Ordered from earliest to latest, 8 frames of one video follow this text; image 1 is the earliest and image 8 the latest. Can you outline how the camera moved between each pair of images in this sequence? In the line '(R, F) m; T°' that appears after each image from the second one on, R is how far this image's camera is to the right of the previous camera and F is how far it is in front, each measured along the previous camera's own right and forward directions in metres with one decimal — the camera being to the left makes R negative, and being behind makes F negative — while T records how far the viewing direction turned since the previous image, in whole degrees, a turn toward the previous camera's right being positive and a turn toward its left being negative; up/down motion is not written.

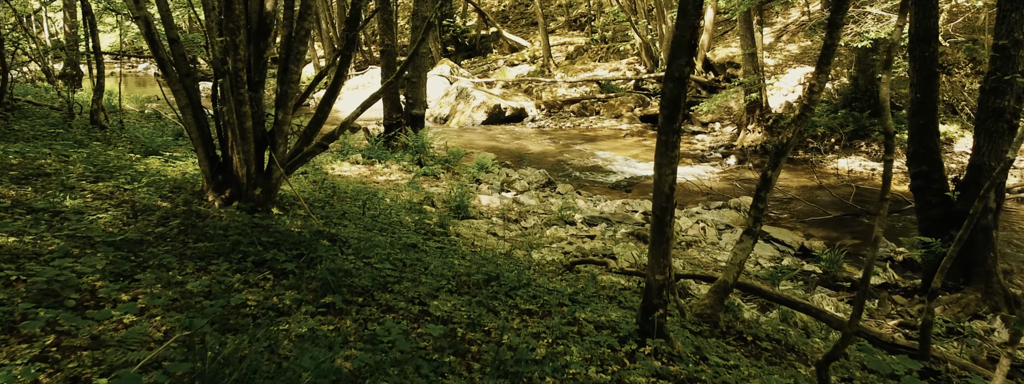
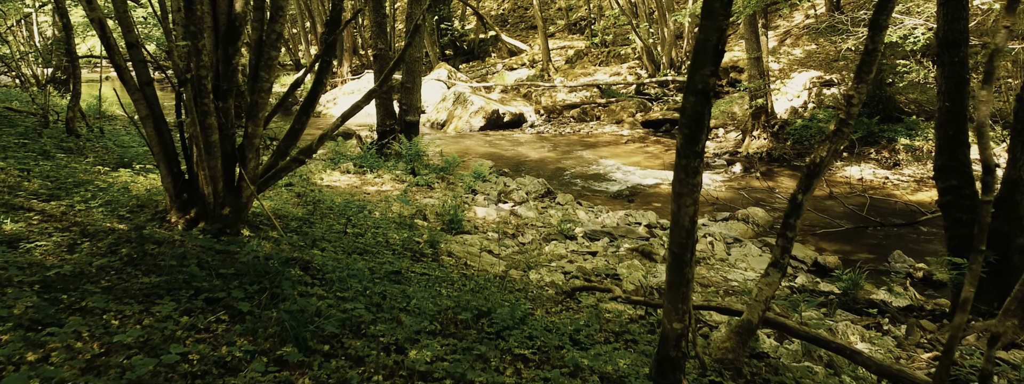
(0.0, +0.4) m; 0°
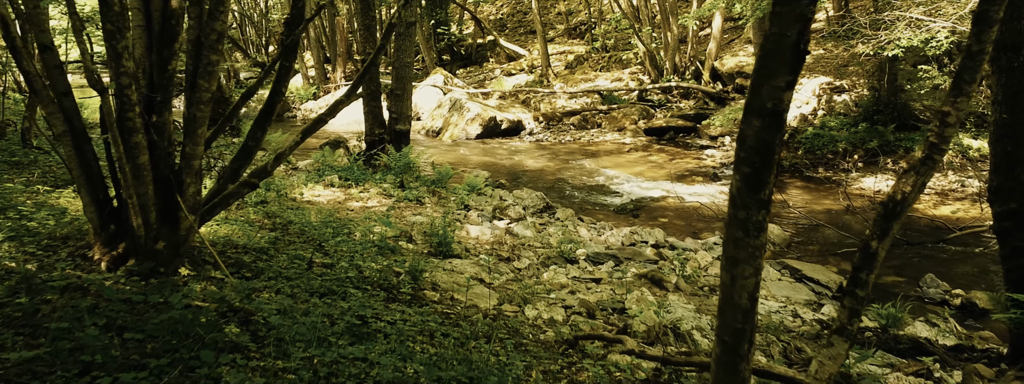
(0.0, +0.6) m; 0°
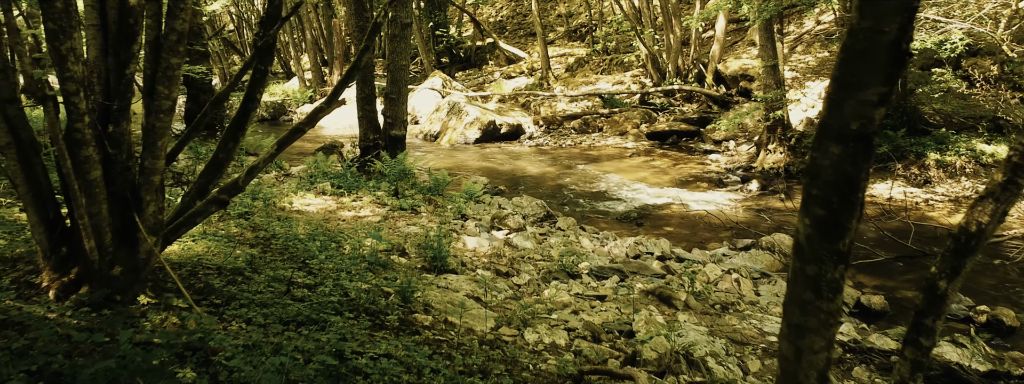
(0.0, +0.3) m; 0°
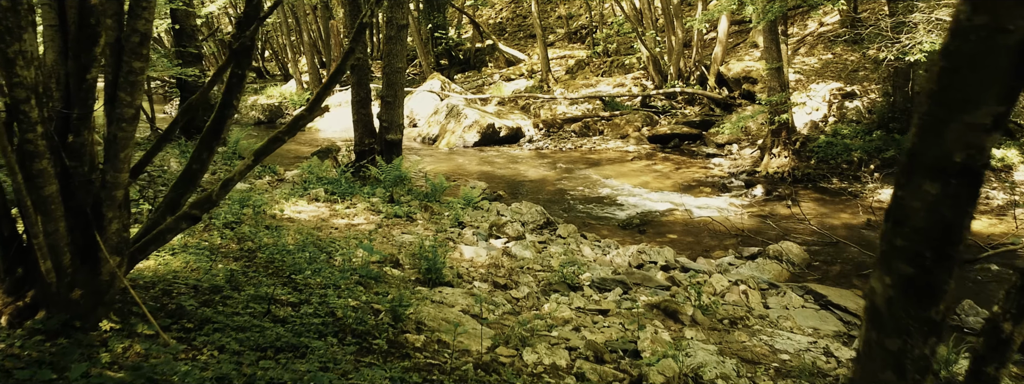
(0.0, +0.2) m; 0°
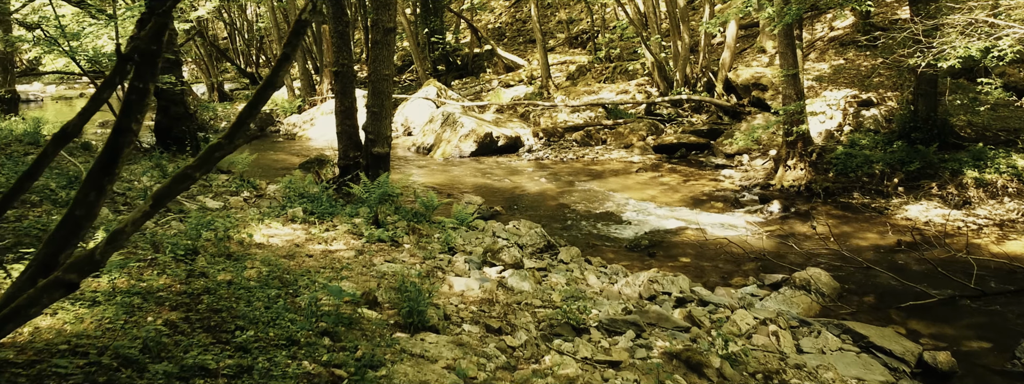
(0.0, +0.7) m; 0°
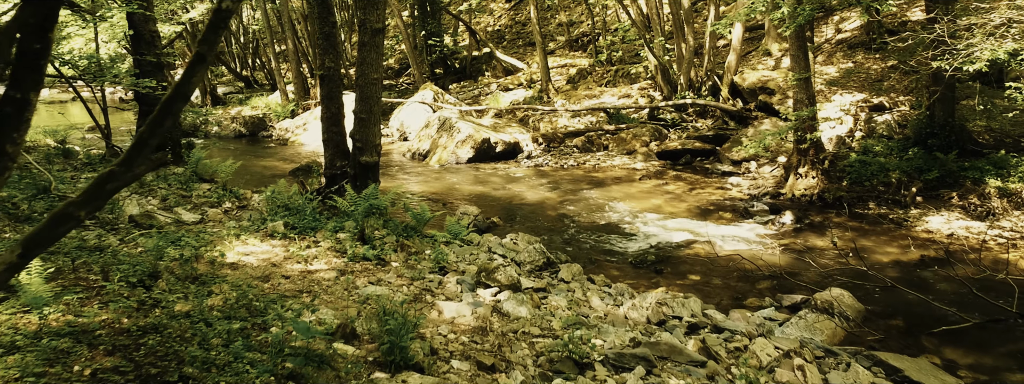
(0.0, +0.5) m; 0°
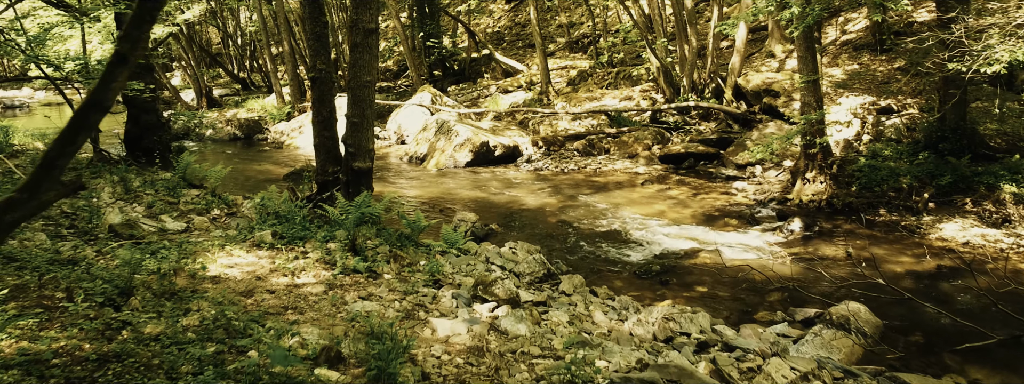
(0.0, +0.3) m; 0°
